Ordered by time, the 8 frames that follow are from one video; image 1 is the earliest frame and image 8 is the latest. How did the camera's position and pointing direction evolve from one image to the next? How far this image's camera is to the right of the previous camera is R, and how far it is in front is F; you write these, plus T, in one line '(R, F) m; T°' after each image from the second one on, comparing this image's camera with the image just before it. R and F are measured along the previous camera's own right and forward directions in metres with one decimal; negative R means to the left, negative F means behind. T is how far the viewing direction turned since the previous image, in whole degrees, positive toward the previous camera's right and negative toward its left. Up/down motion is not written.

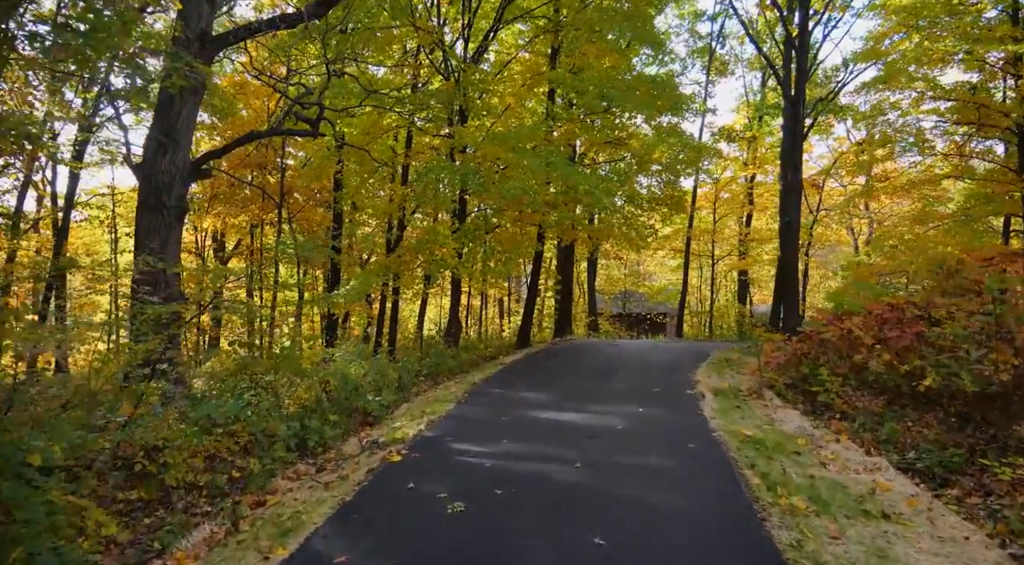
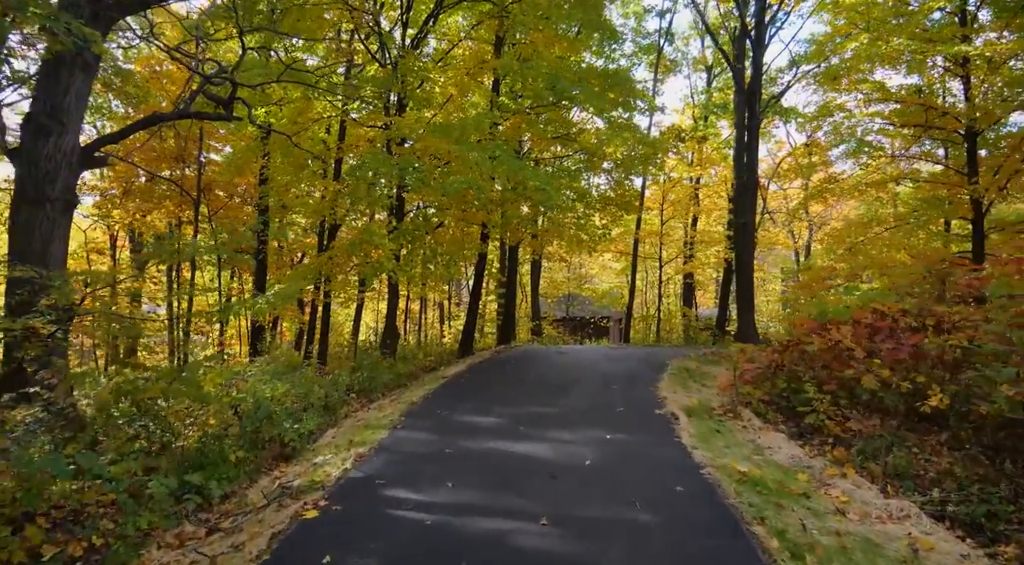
(0.0, +1.0) m; +4°
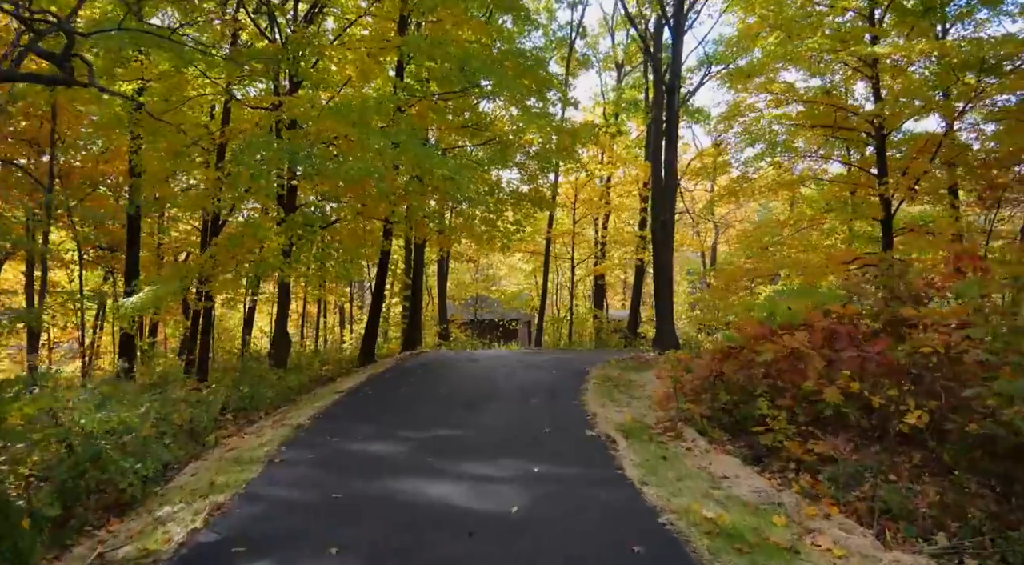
(0.0, +1.1) m; +7°
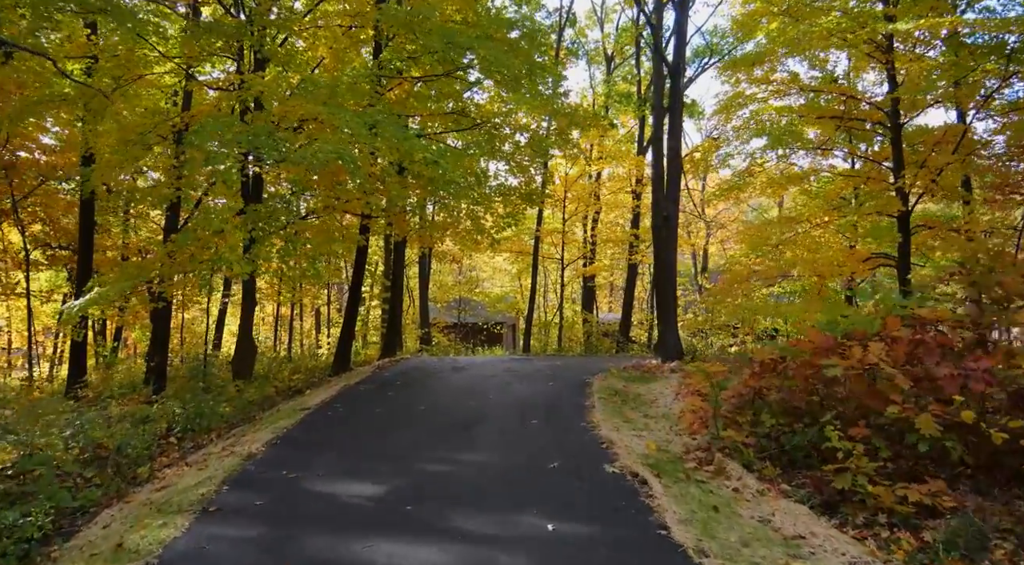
(-0.1, +1.2) m; +1°
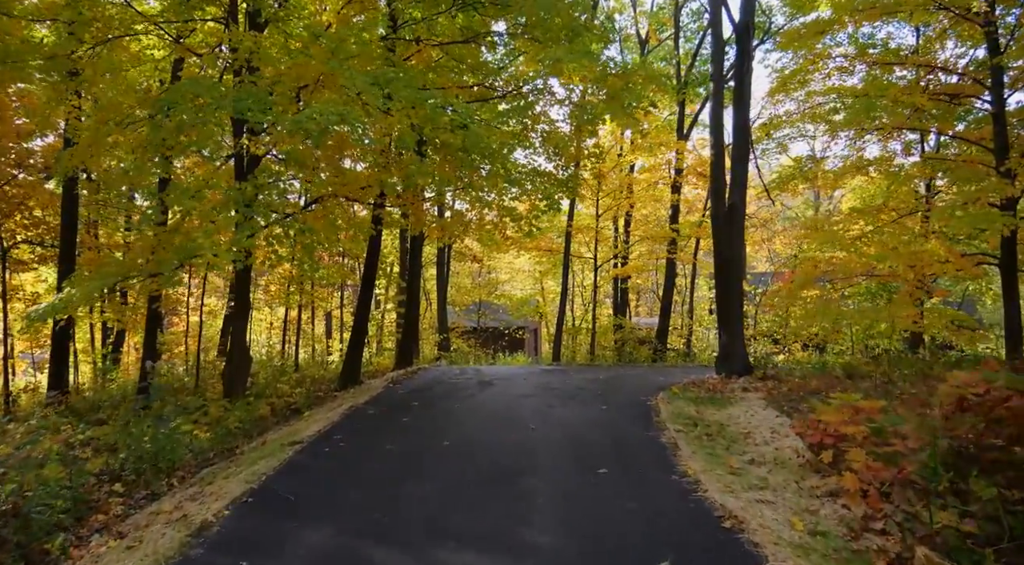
(-0.3, +1.8) m; -1°
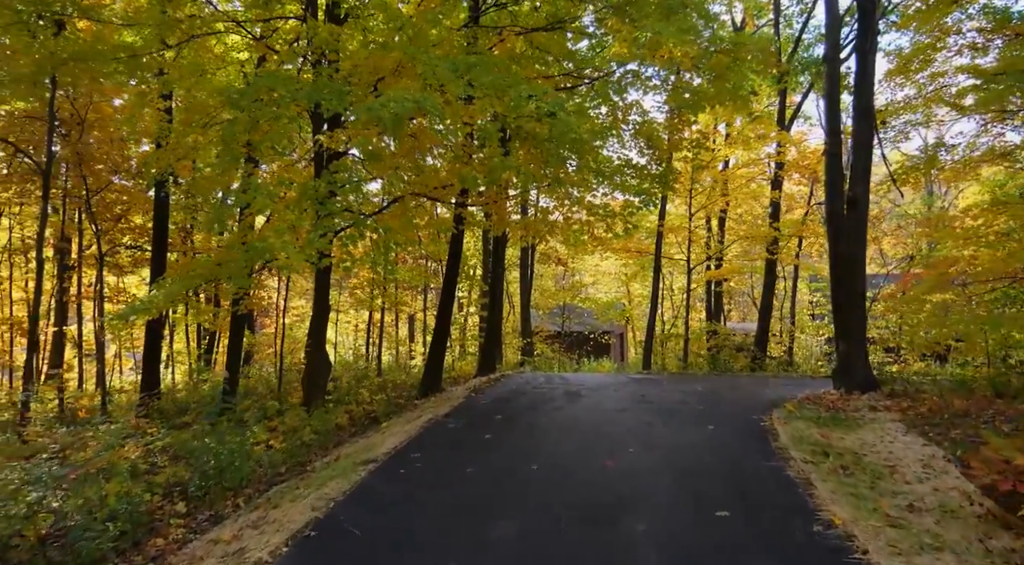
(-0.1, +0.7) m; -6°
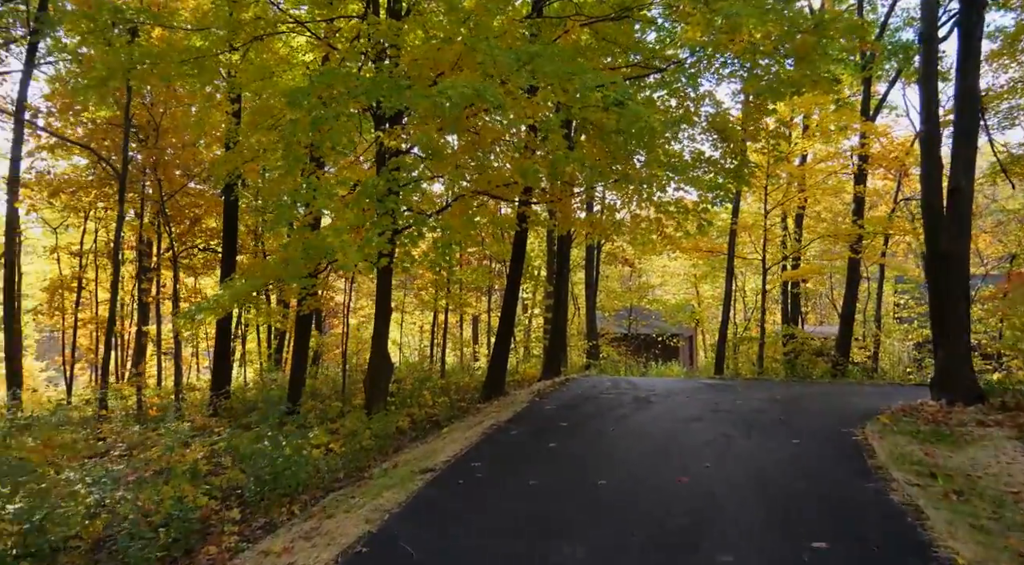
(0.0, +0.4) m; -5°
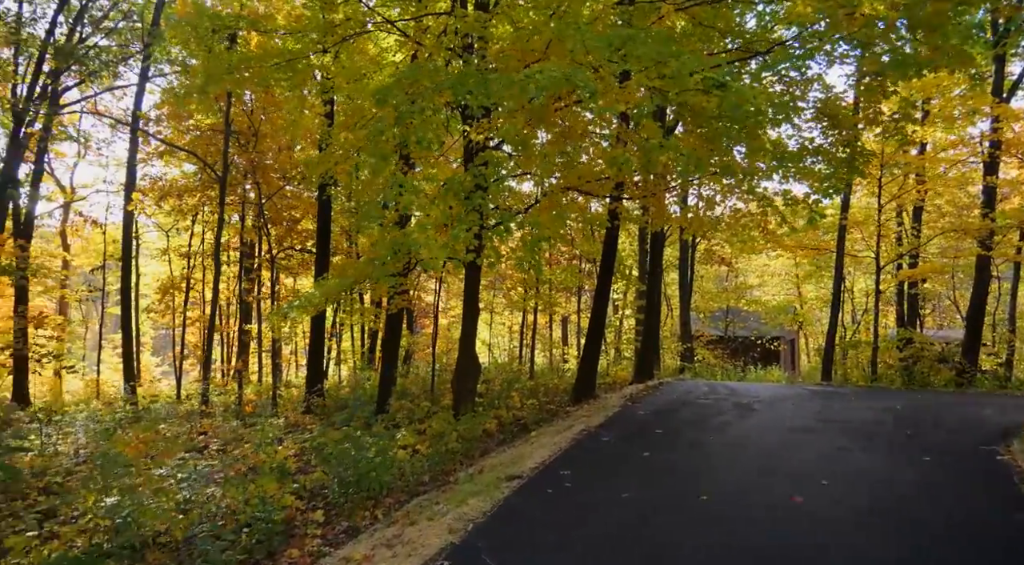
(0.0, +0.3) m; -7°
